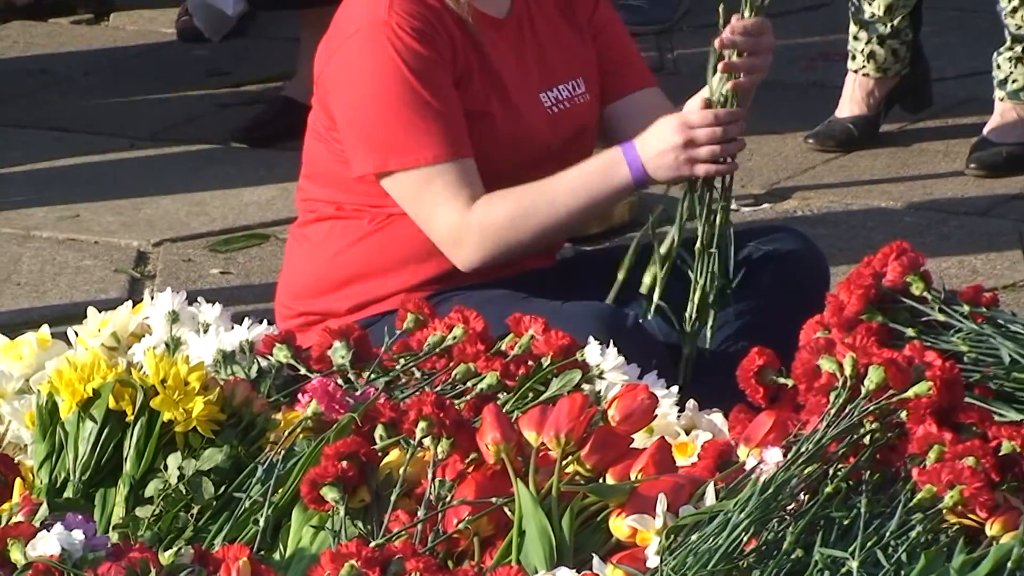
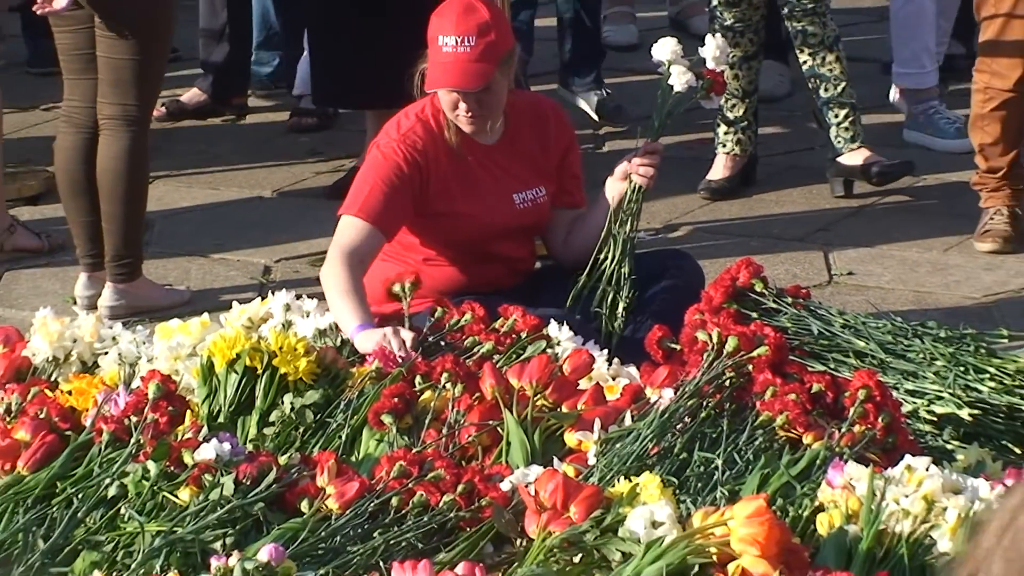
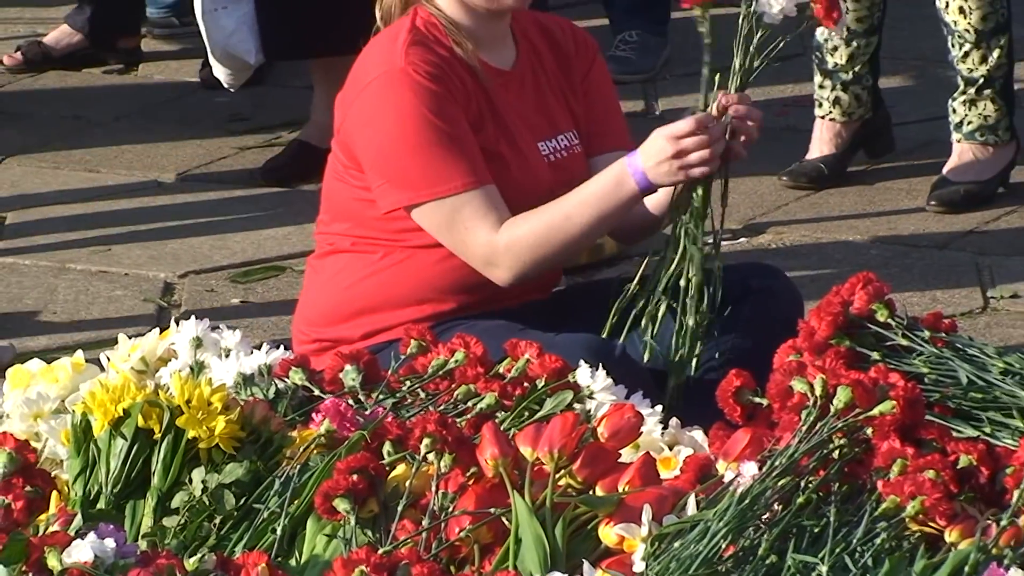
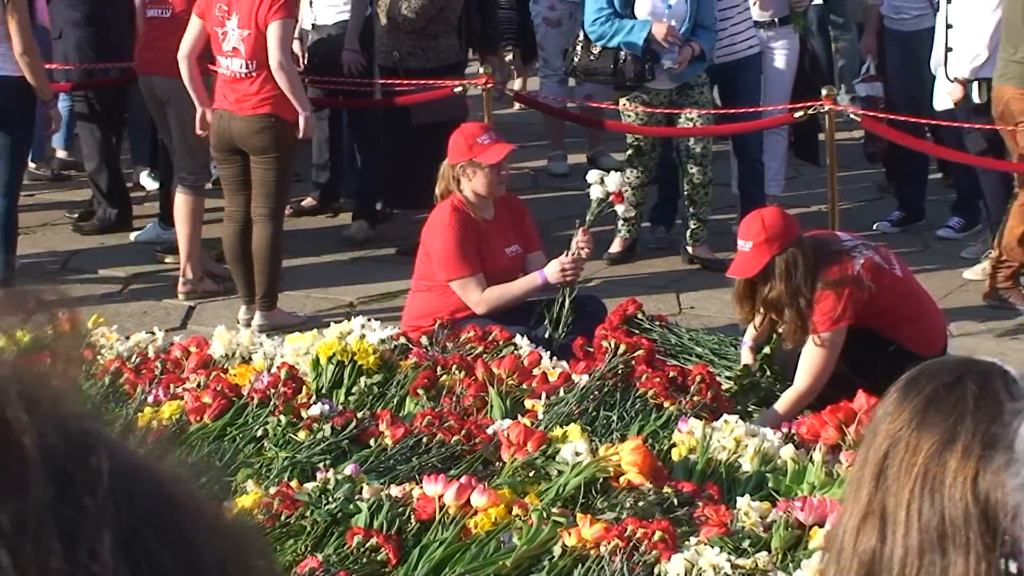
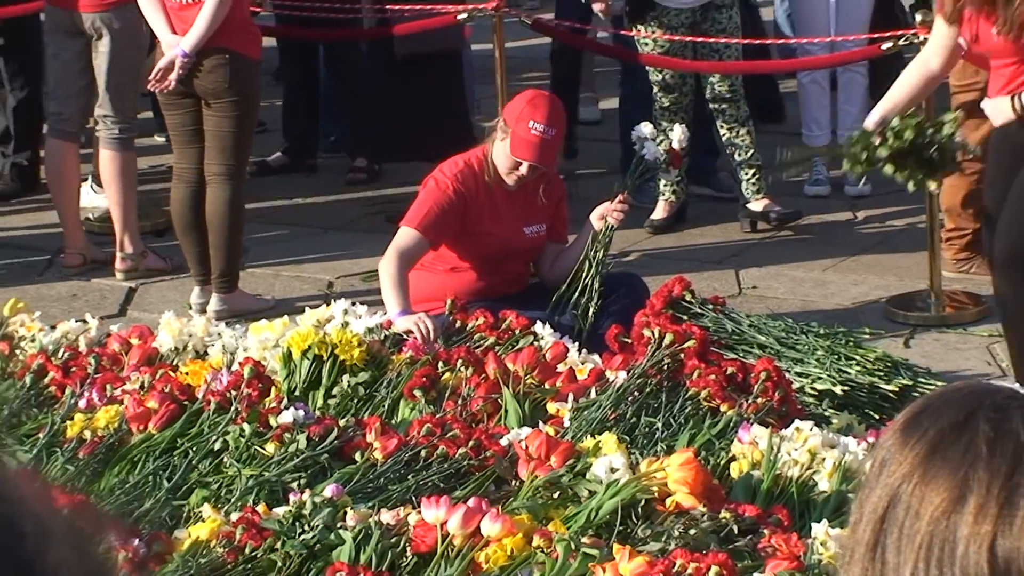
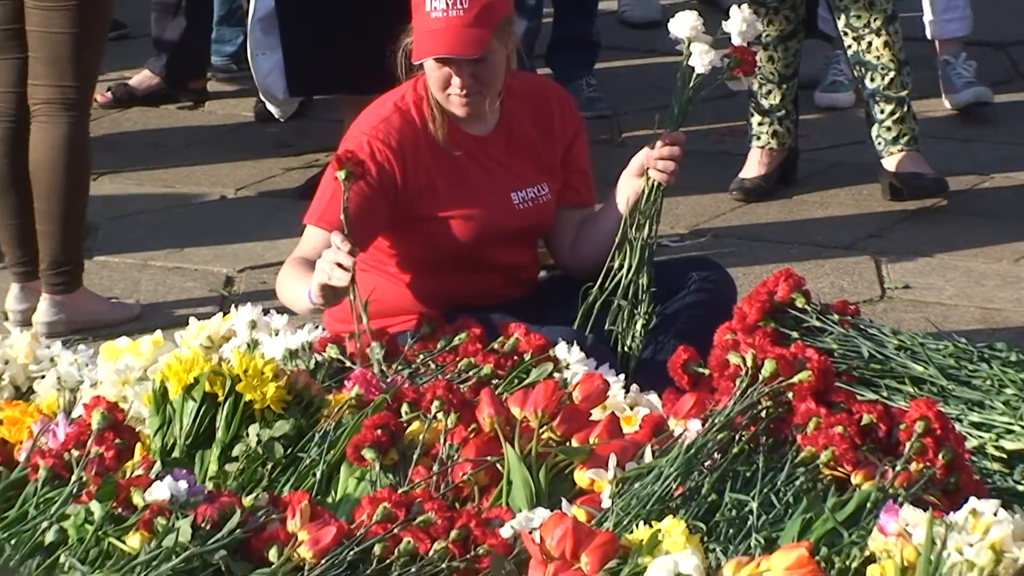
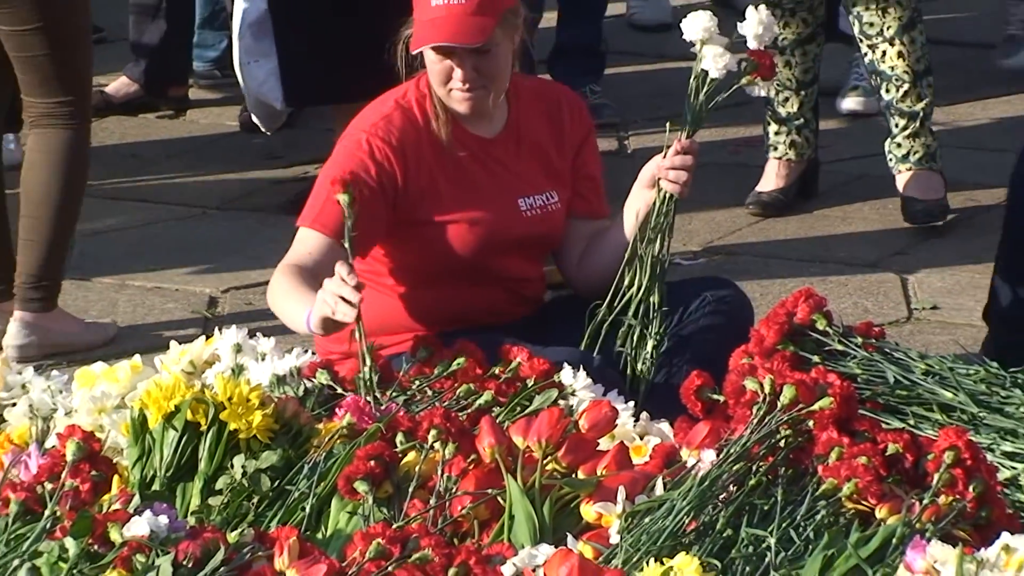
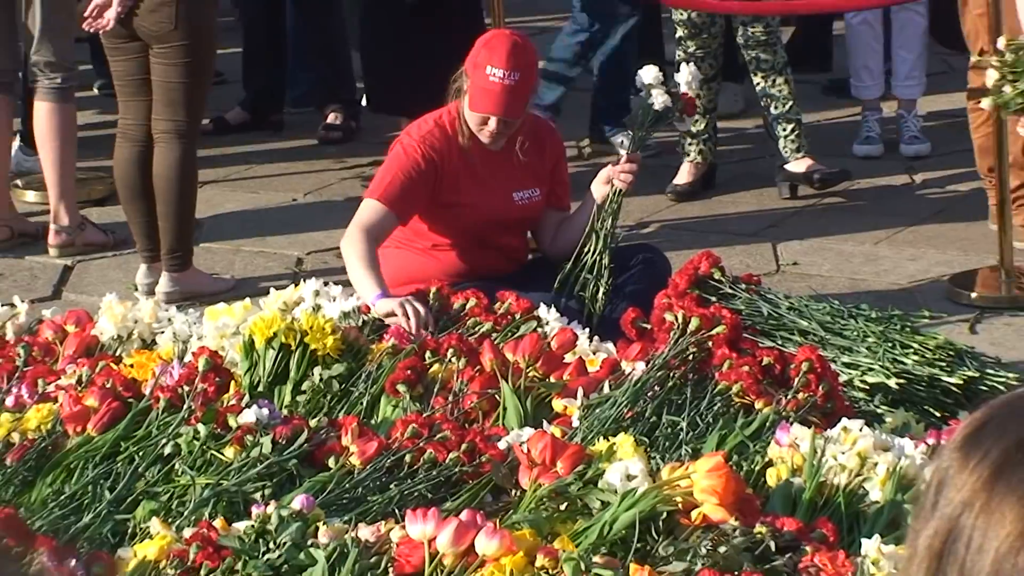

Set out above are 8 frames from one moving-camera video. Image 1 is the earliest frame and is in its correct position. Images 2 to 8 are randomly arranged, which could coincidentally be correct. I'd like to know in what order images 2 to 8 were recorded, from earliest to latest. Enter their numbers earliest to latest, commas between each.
3, 7, 6, 2, 8, 5, 4
